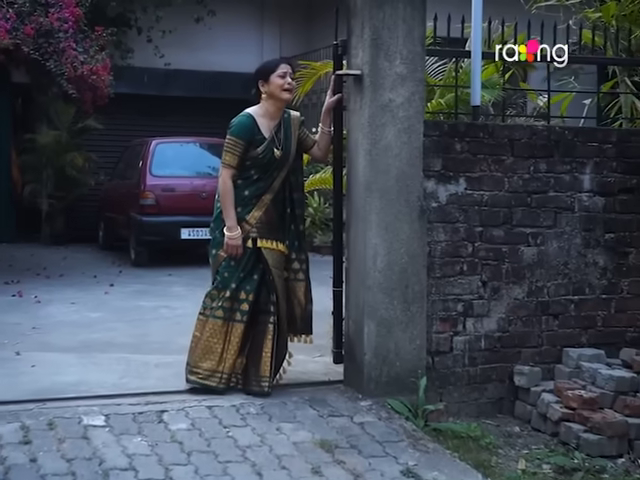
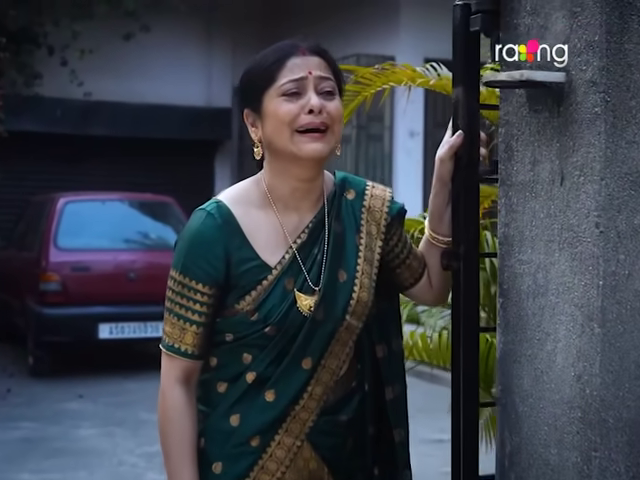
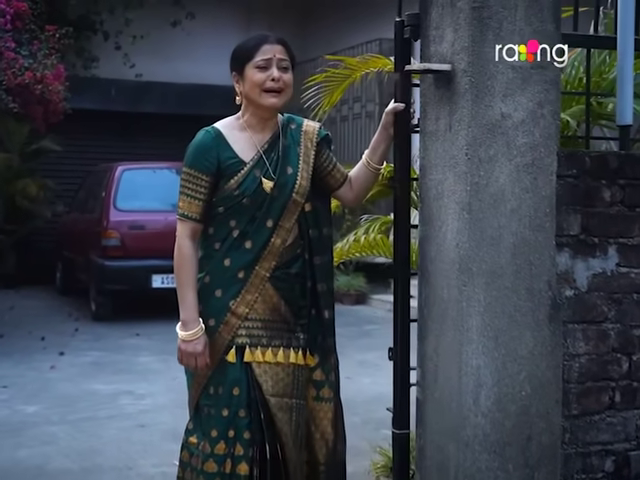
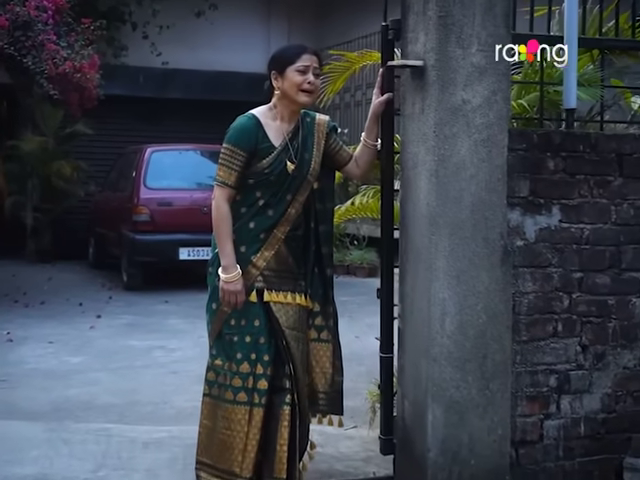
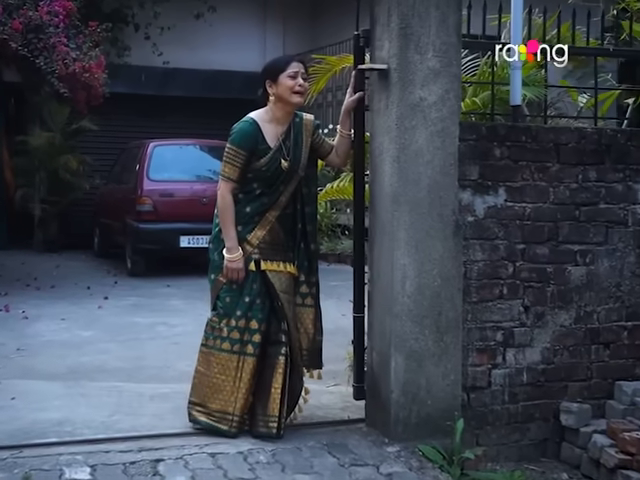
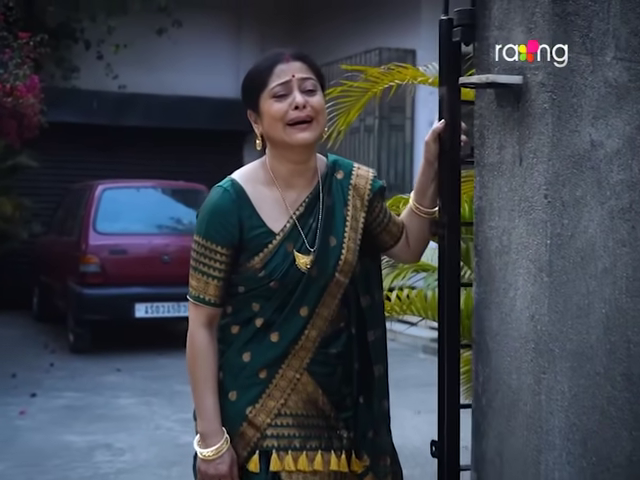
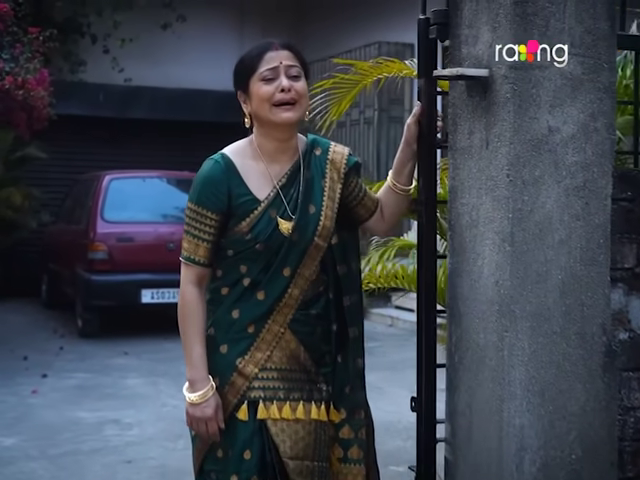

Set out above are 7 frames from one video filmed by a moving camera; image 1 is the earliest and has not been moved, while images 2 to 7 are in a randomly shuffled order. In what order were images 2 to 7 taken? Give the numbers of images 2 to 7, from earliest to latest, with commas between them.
5, 4, 3, 7, 6, 2
